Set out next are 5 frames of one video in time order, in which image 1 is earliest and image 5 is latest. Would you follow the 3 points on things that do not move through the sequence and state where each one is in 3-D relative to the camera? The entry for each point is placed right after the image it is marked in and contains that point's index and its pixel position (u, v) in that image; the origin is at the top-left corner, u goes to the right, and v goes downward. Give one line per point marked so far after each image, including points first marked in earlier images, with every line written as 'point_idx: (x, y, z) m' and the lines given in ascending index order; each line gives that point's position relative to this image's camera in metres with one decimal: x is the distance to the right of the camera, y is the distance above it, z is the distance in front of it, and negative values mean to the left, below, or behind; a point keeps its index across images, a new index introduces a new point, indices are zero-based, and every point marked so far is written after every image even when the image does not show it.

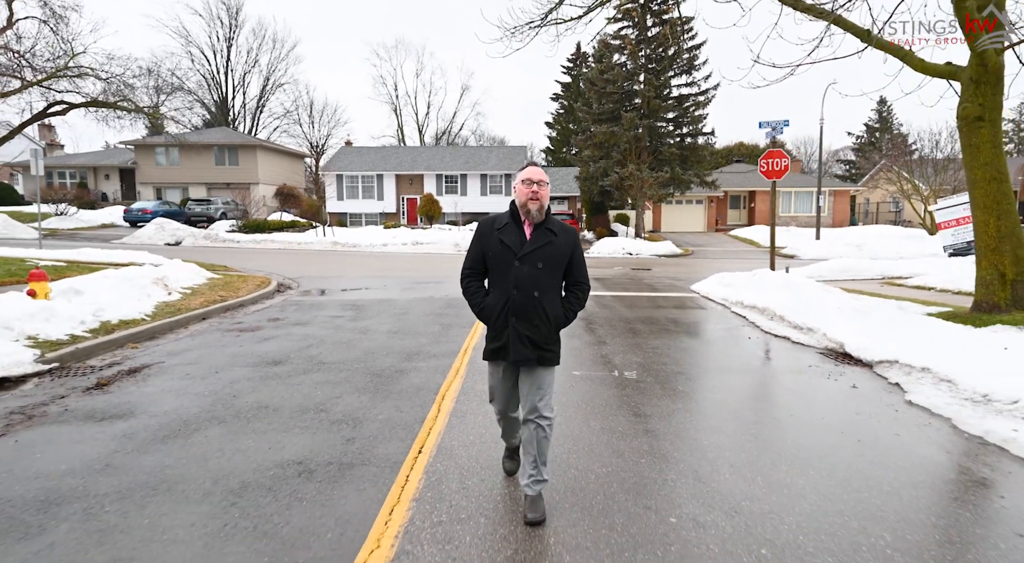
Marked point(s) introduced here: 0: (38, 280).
0: (-6.5, 0.0, +8.5) m
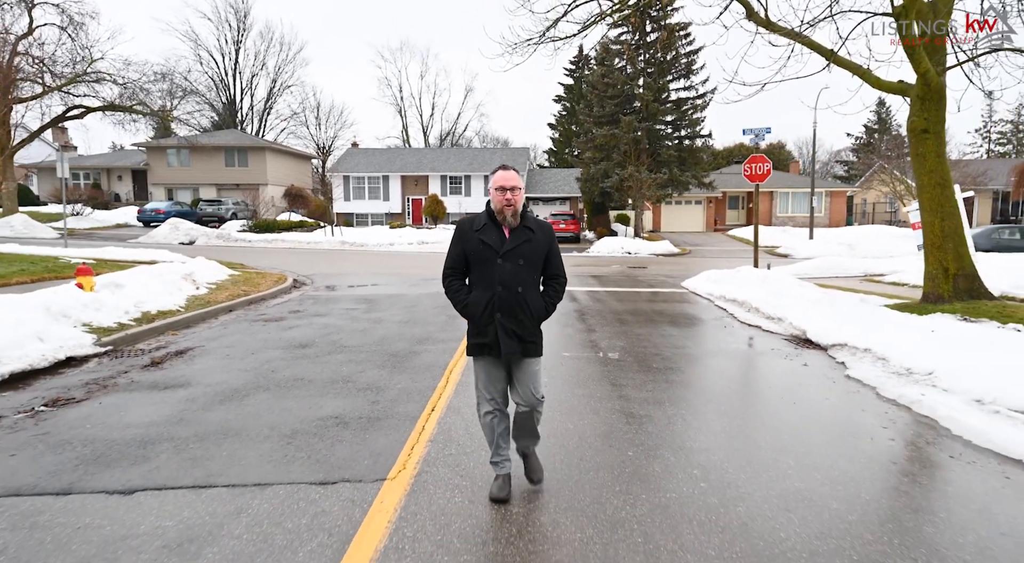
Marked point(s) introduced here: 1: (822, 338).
0: (-6.6, +0.1, +9.5) m
1: (+4.0, -0.7, +8.0) m
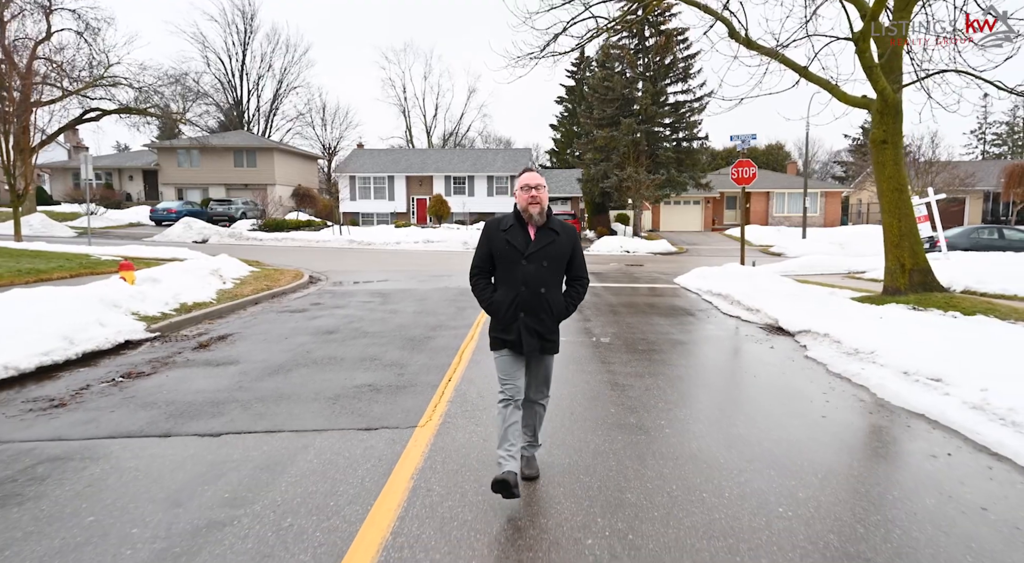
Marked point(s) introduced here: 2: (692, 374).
0: (-6.5, +0.2, +10.5) m
1: (+4.0, -0.6, +8.9) m
2: (+2.0, -1.0, +6.8) m
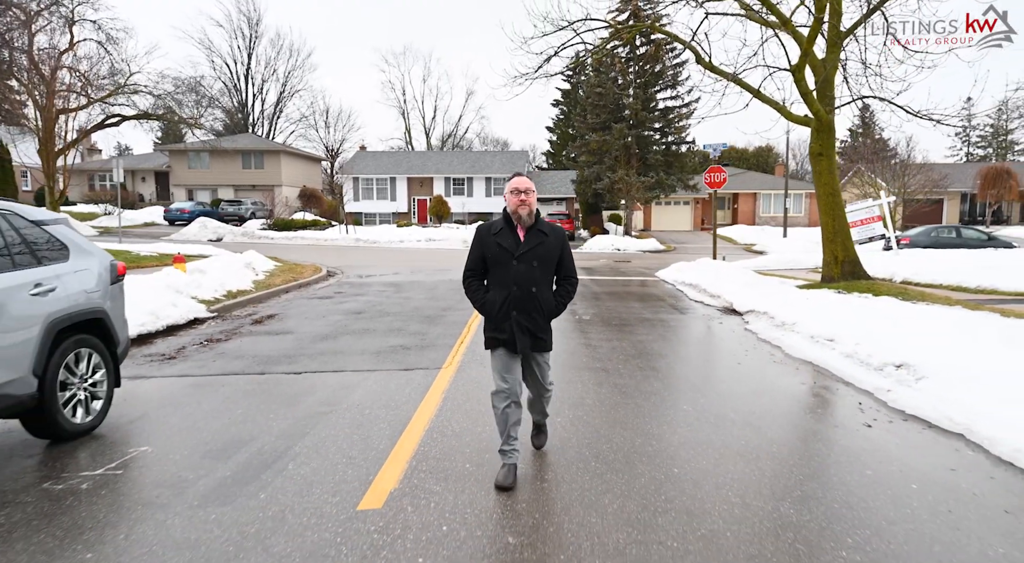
0: (-6.5, +0.4, +12.3) m
1: (+4.0, -0.5, +10.8) m
2: (+1.9, -0.8, +8.6) m
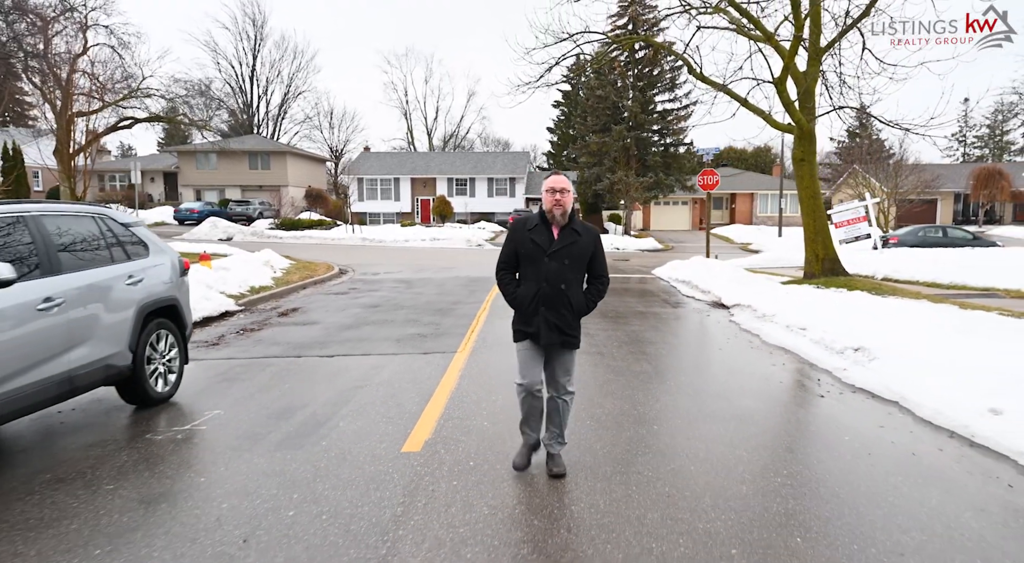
0: (-6.5, +0.5, +13.2) m
1: (+4.1, -0.4, +11.7) m
2: (+2.0, -0.7, +9.5) m
